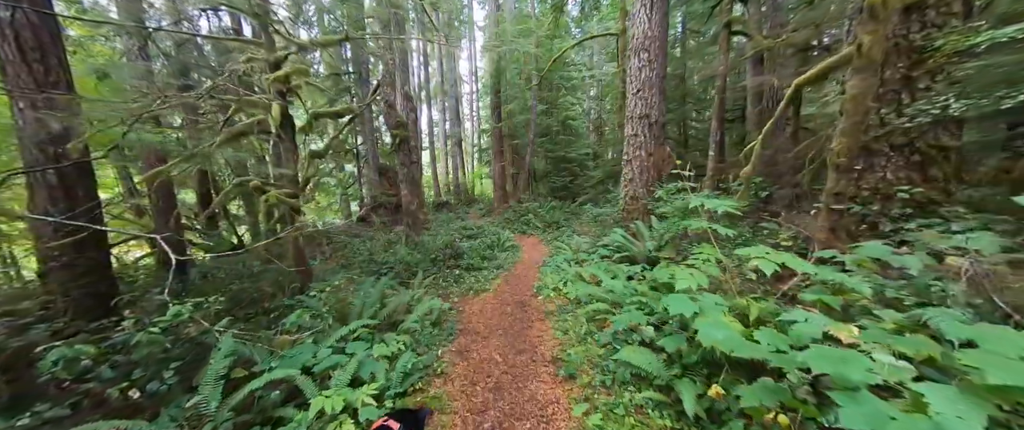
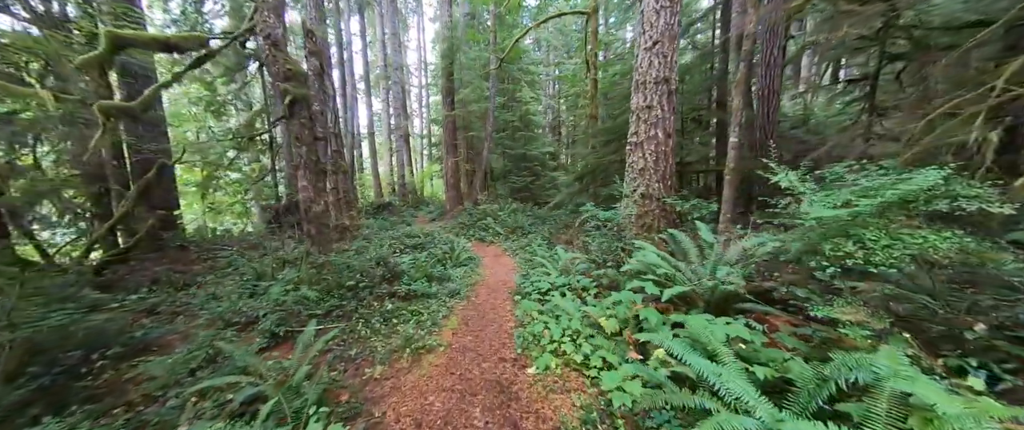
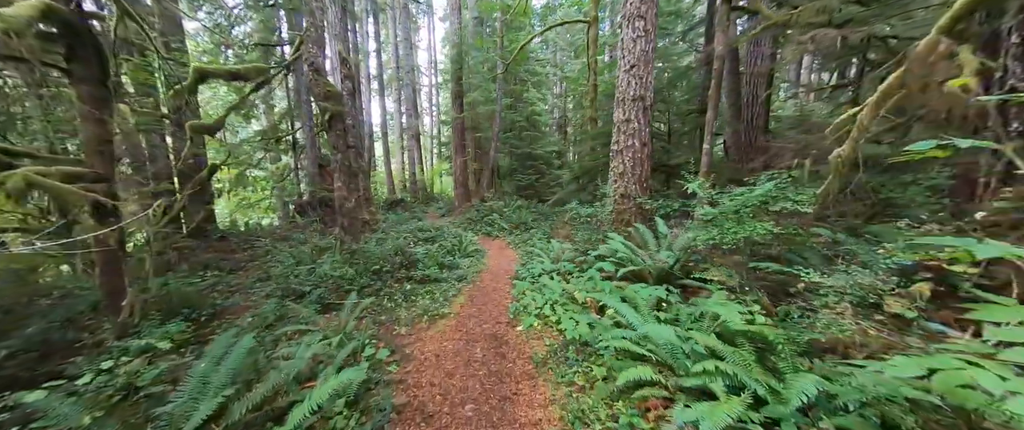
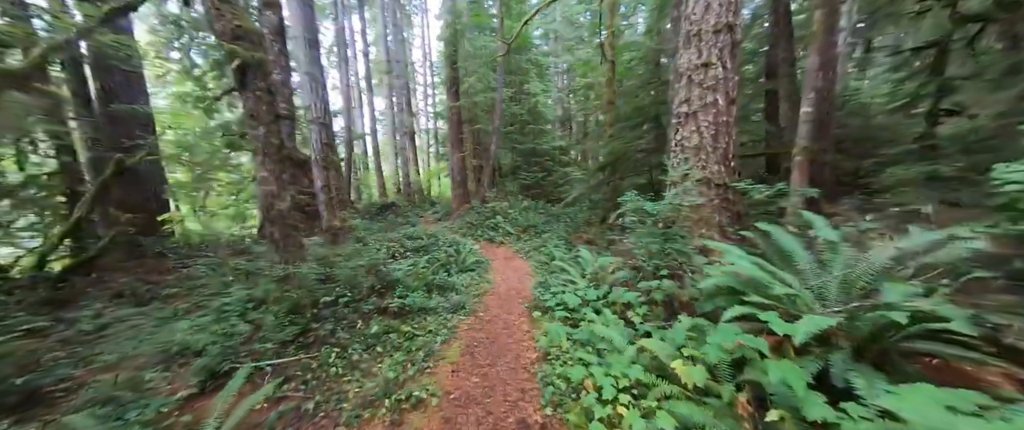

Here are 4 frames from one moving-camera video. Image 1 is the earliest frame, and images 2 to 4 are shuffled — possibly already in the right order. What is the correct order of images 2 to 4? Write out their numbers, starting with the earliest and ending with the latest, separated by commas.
3, 2, 4
